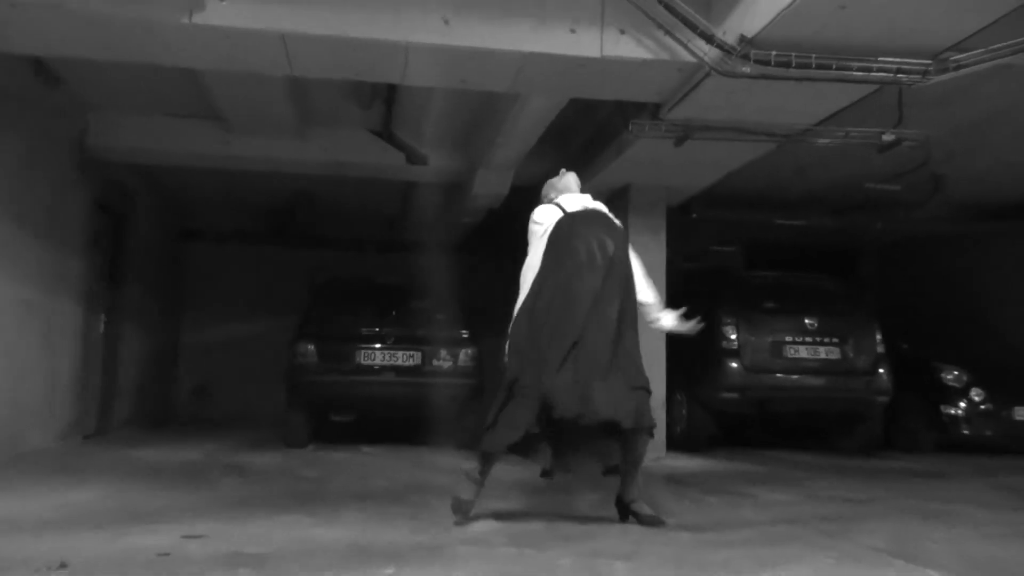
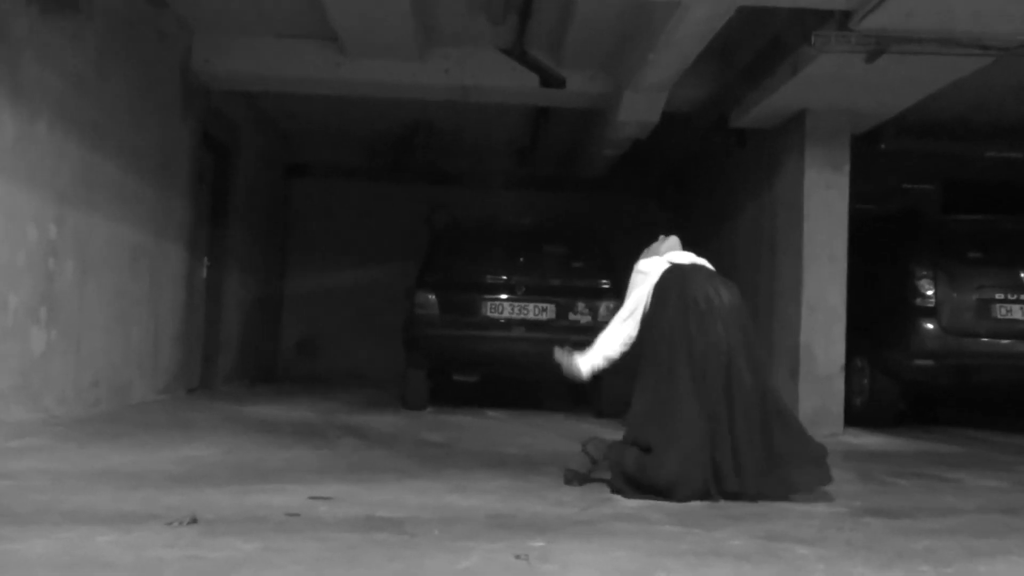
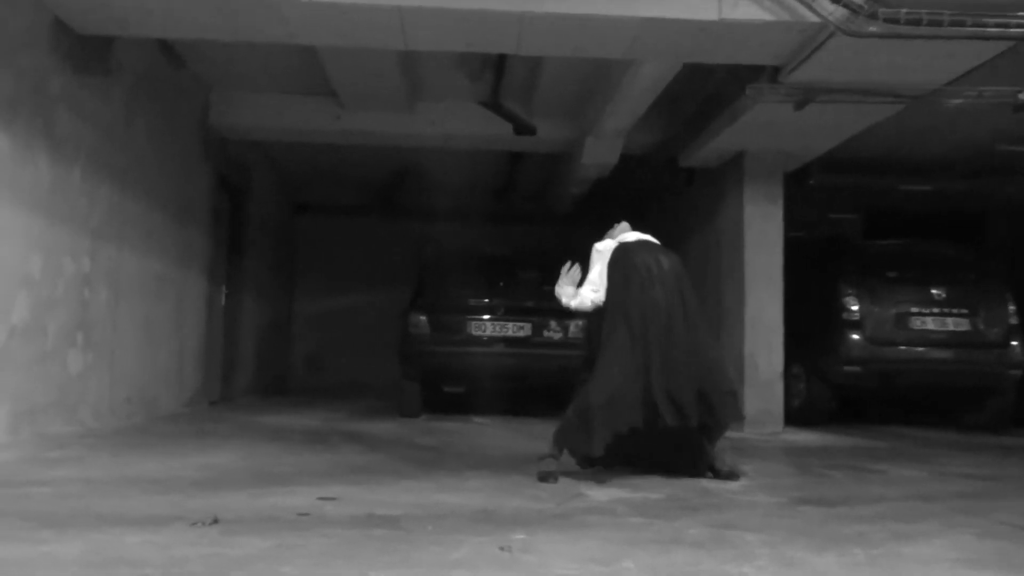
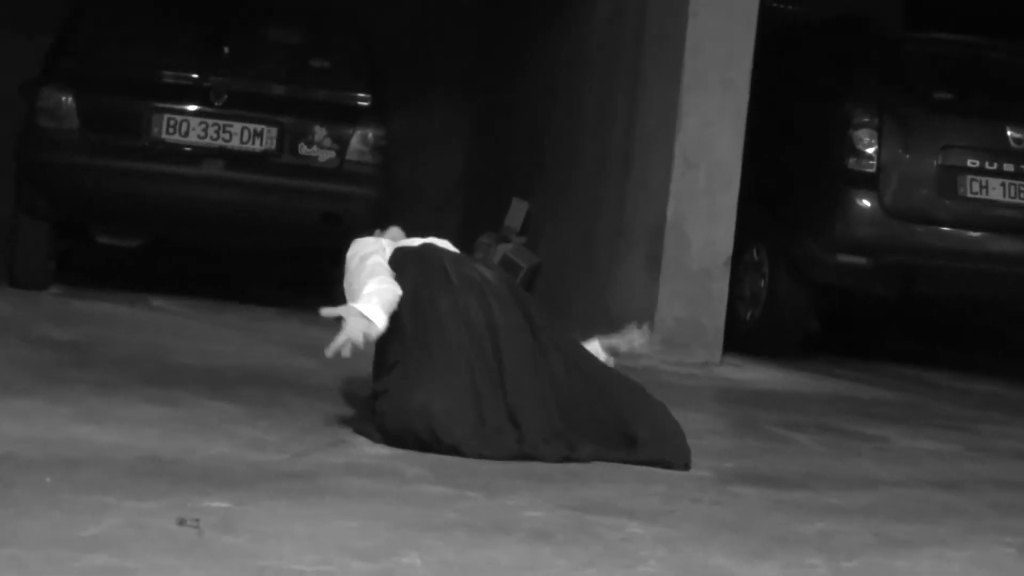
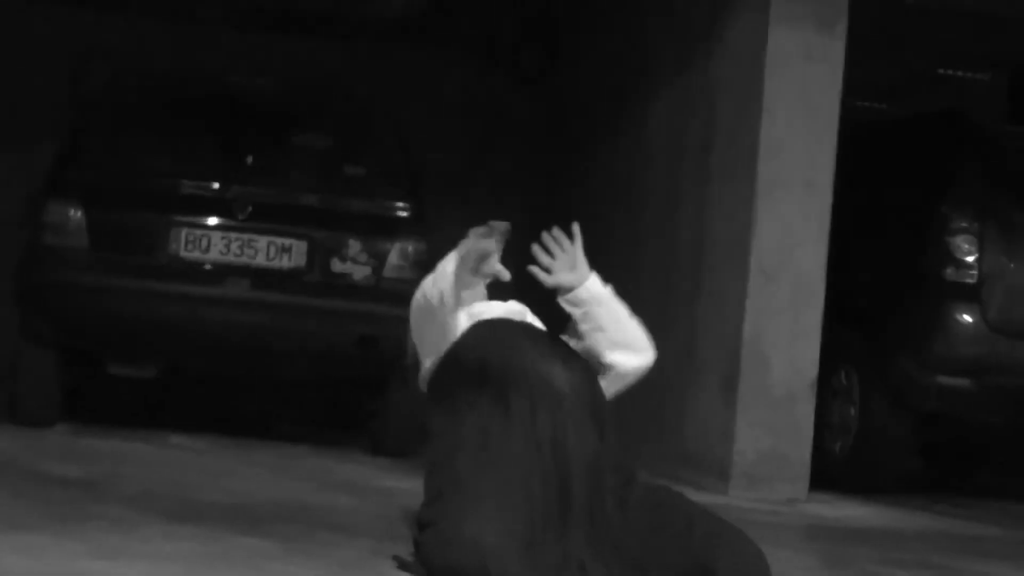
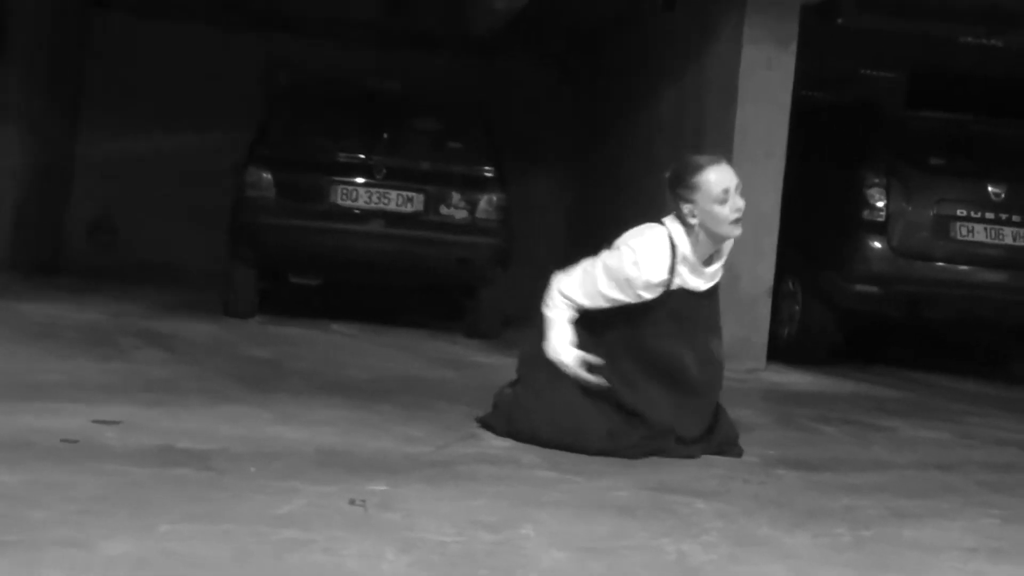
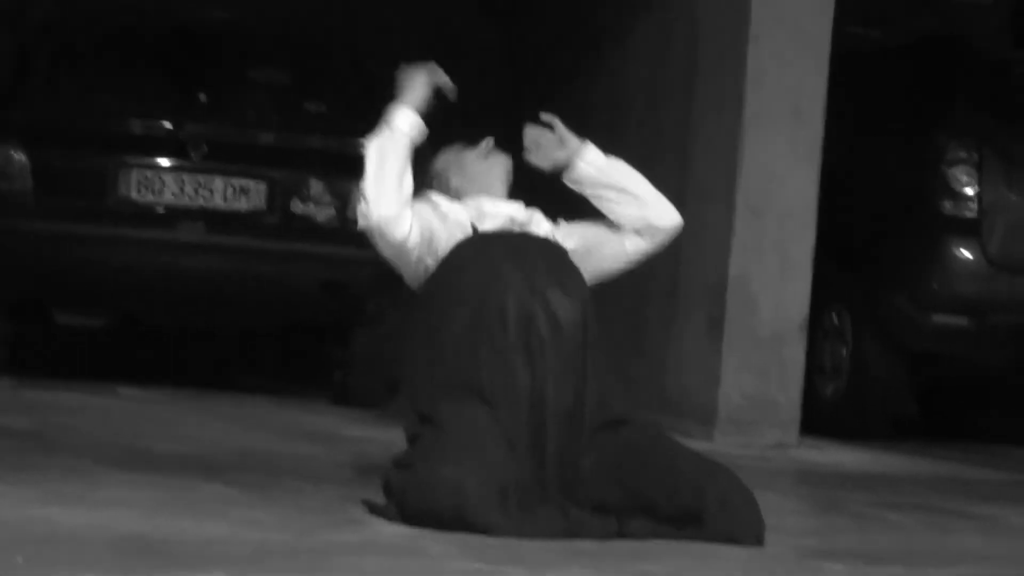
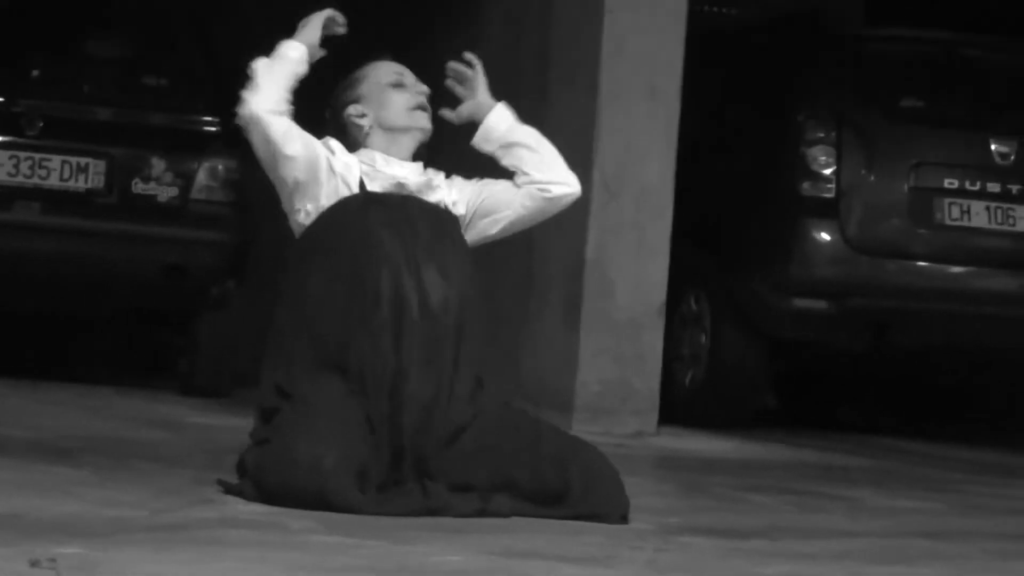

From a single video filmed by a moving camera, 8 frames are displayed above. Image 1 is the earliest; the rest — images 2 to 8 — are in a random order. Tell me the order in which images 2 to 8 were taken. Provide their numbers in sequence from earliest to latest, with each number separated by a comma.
3, 2, 6, 4, 5, 7, 8
